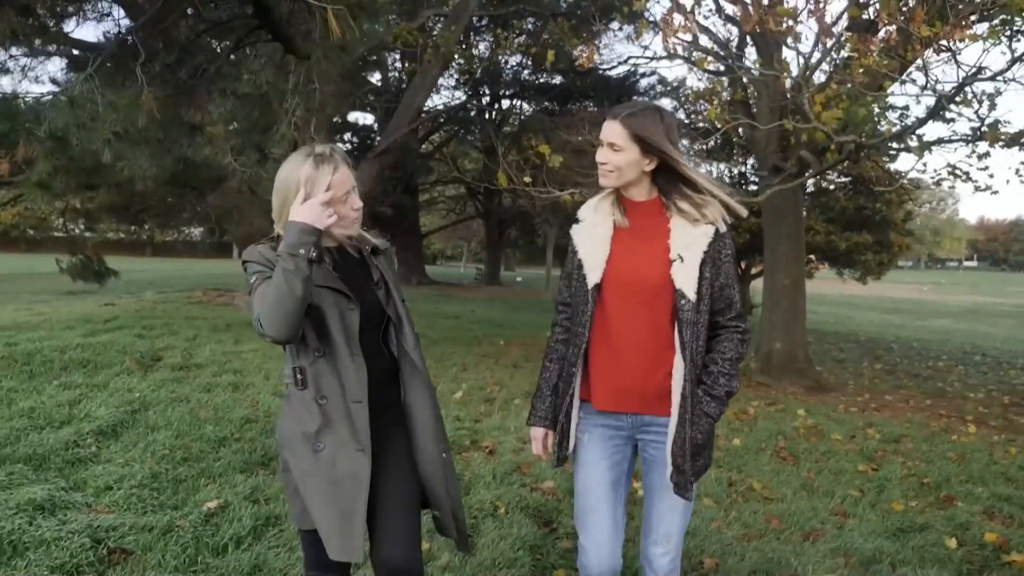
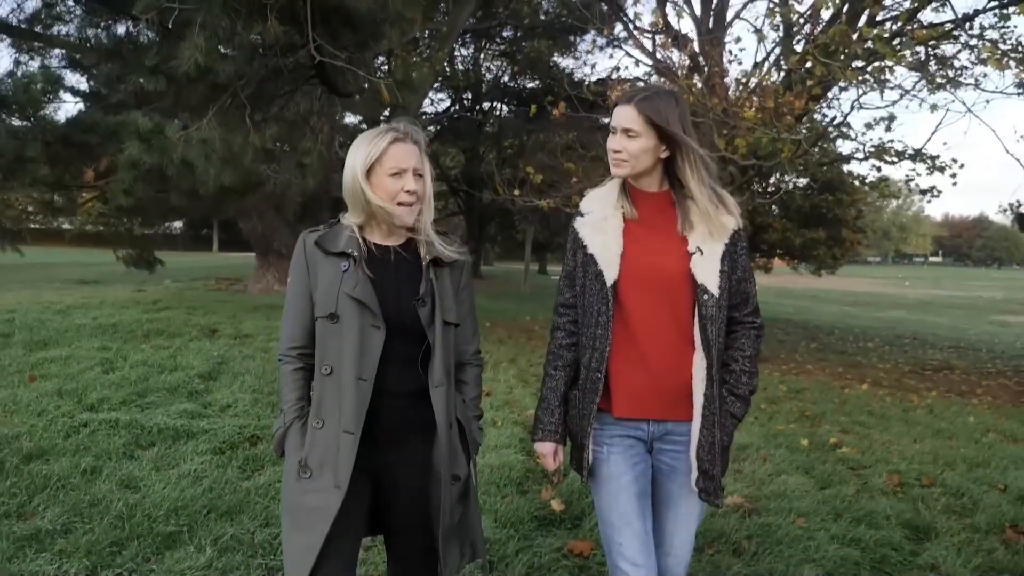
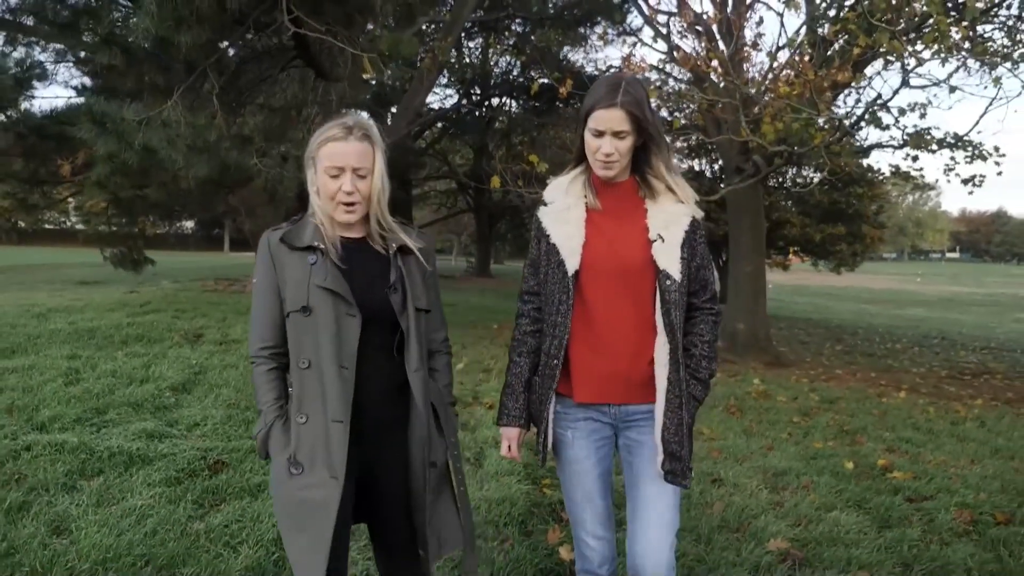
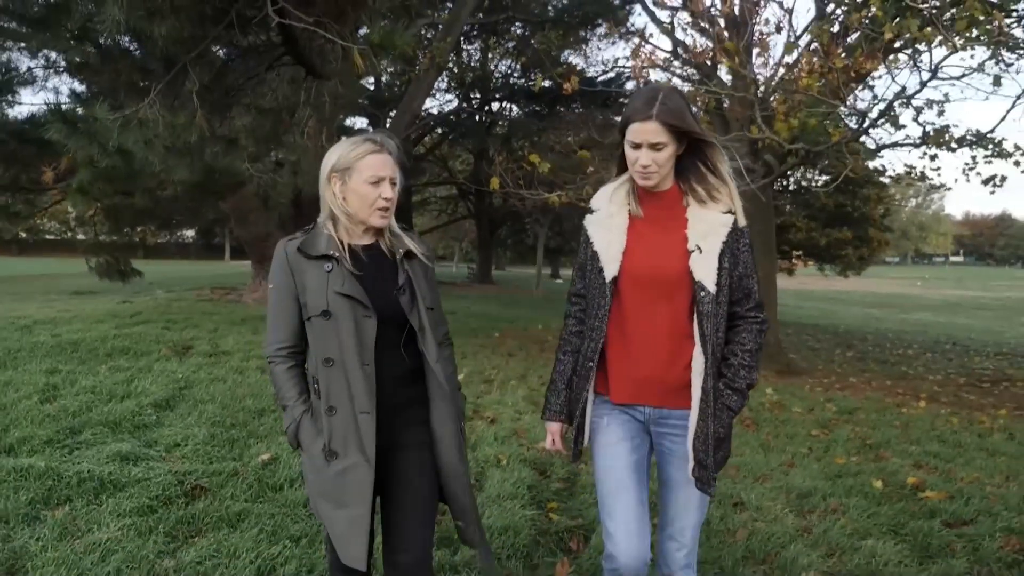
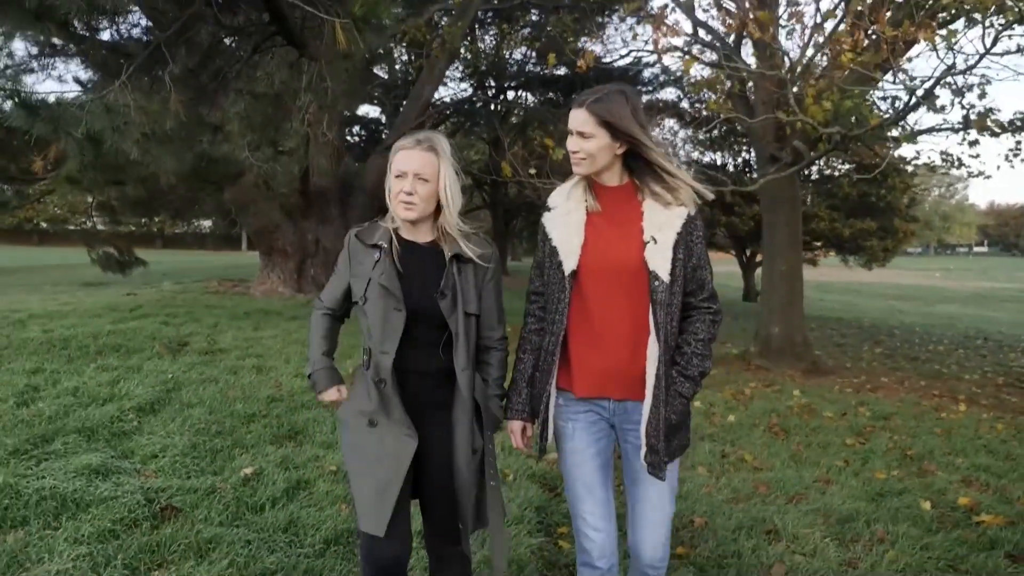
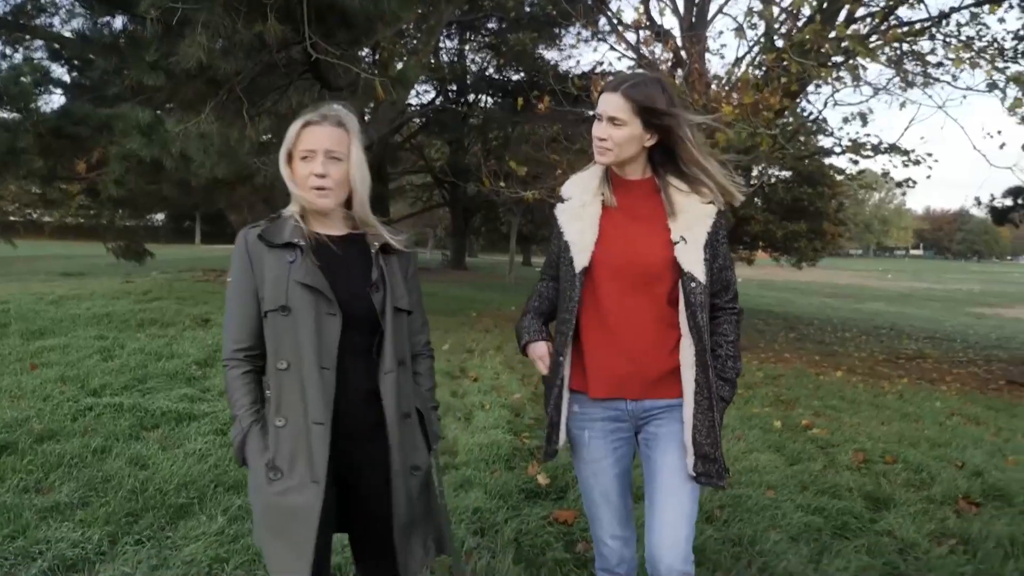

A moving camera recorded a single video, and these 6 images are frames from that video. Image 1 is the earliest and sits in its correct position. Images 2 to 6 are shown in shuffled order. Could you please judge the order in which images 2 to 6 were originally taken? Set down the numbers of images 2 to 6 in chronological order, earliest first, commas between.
5, 4, 3, 2, 6
